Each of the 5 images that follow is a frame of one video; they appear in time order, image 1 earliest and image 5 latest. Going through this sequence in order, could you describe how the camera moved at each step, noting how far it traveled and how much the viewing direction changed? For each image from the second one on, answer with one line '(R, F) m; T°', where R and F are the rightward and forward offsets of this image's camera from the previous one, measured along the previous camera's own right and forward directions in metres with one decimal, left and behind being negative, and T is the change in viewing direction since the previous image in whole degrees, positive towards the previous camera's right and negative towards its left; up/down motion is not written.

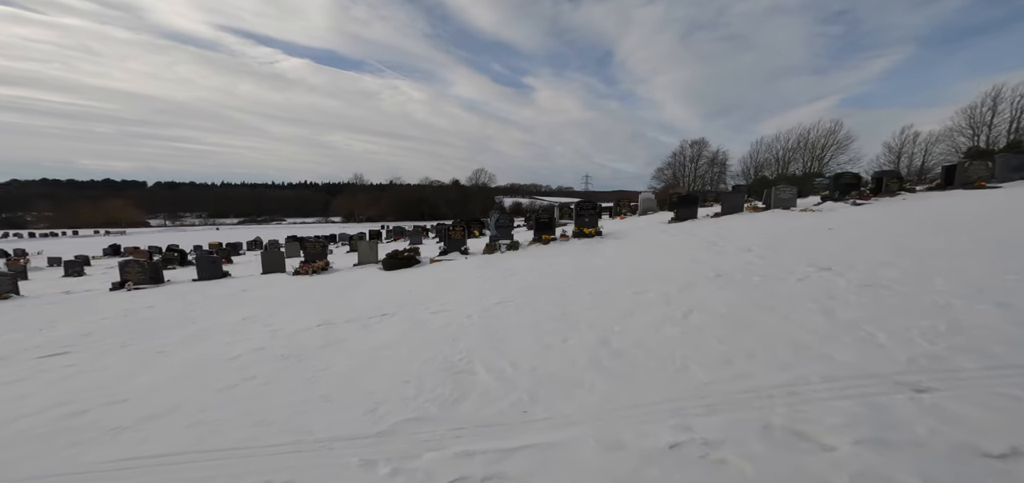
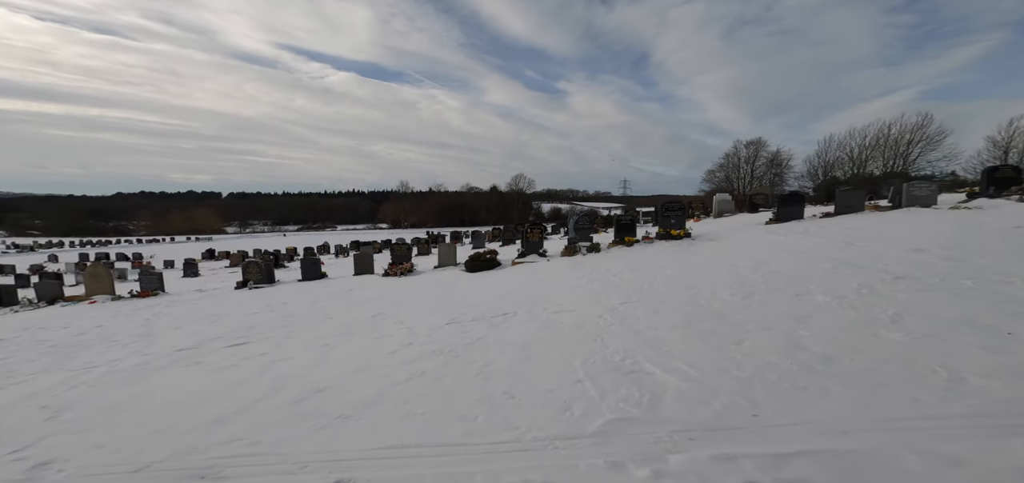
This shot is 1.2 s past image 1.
(-1.5, 0.0) m; -6°
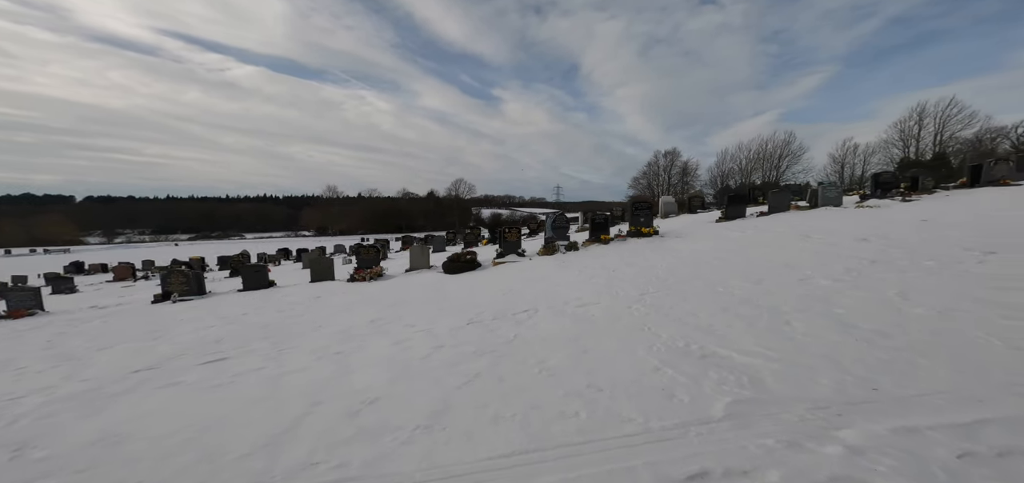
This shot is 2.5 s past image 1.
(-1.6, +0.5) m; +10°
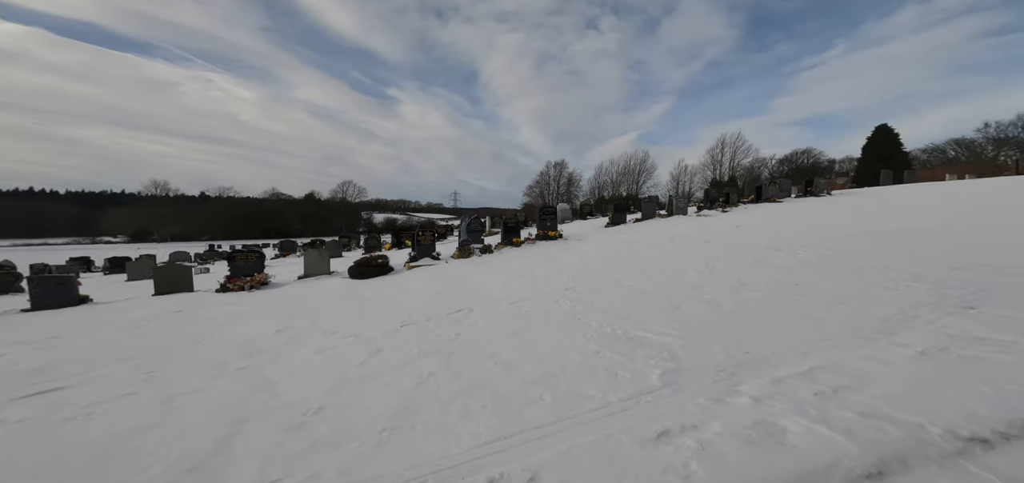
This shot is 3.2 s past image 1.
(-0.7, -0.1) m; +15°
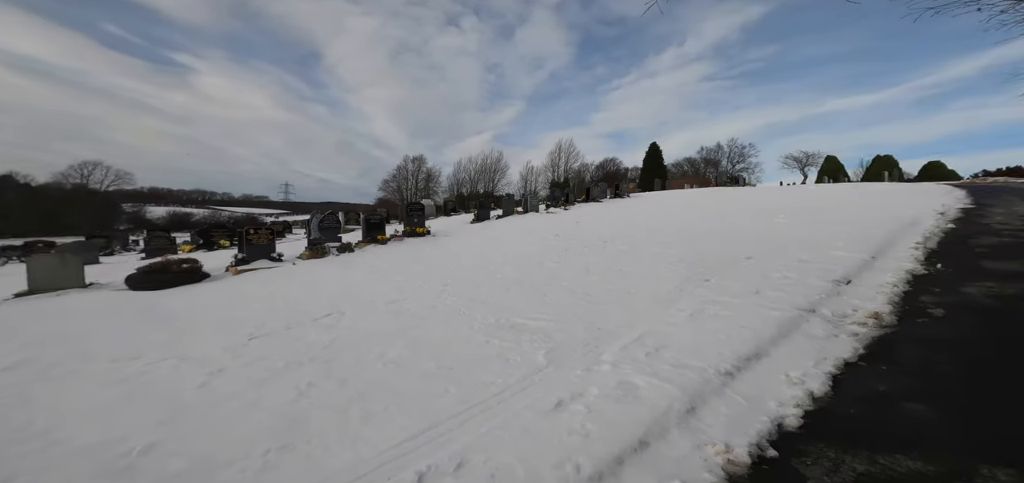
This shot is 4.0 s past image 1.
(-0.4, -0.1) m; +20°
